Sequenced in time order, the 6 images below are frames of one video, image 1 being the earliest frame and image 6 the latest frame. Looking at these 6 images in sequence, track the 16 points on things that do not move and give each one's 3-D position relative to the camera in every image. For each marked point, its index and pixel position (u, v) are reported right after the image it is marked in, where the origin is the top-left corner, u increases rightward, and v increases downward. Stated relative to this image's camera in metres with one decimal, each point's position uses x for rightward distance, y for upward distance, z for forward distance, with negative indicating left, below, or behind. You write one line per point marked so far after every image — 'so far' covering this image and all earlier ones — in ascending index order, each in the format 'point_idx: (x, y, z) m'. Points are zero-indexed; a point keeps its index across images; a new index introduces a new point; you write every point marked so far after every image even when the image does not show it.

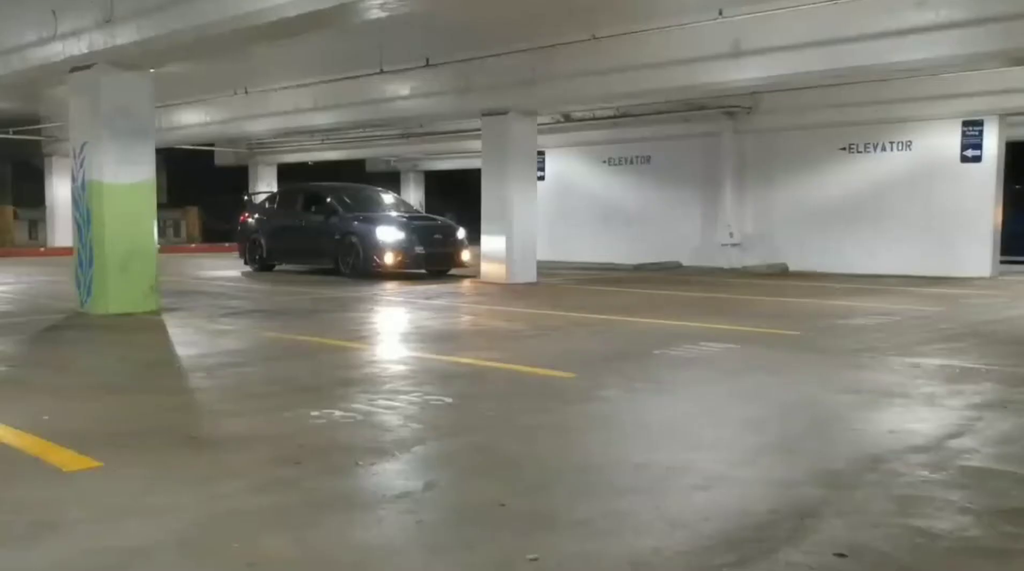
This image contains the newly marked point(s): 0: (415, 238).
0: (-1.5, +0.8, +15.8) m
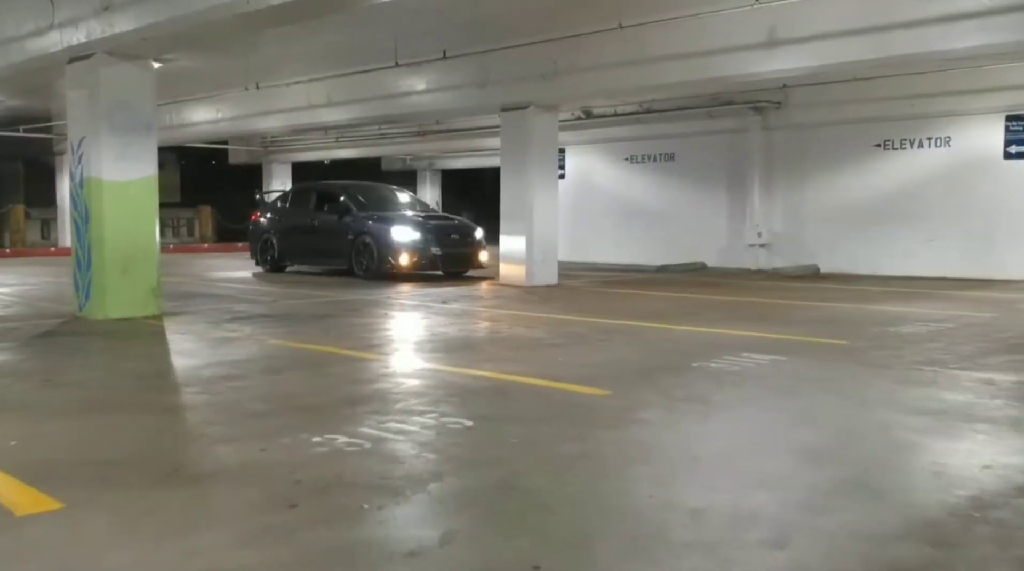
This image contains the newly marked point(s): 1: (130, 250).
0: (-1.2, +0.7, +15.2) m
1: (-3.8, +0.4, +9.9) m
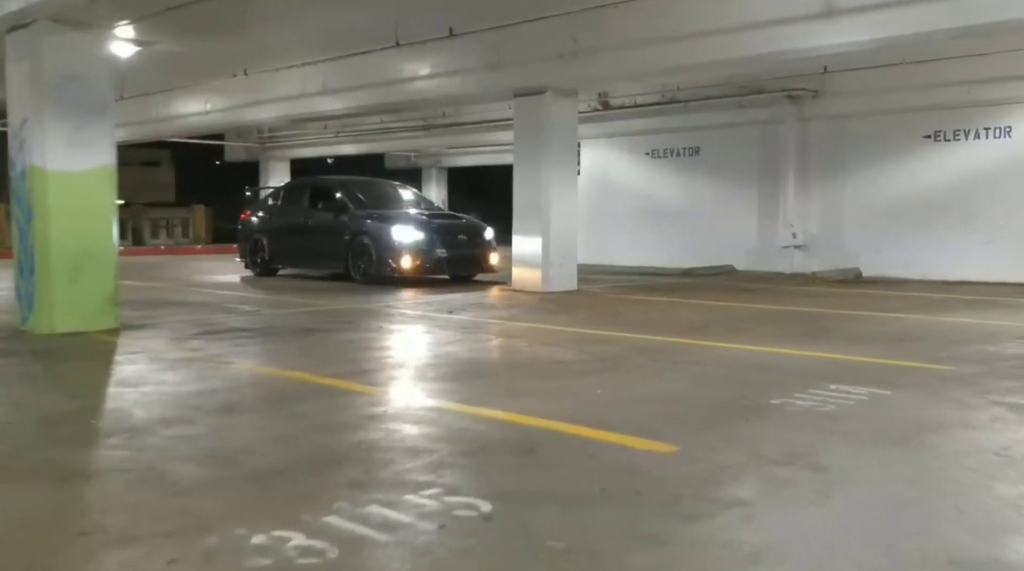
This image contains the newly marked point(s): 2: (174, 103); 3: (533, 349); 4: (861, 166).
0: (-1.0, +0.6, +13.7) m
1: (-3.6, +0.3, +8.5) m
2: (-6.4, +3.4, +18.9) m
3: (+0.2, -0.5, +7.3) m
4: (+5.5, +1.9, +15.8) m
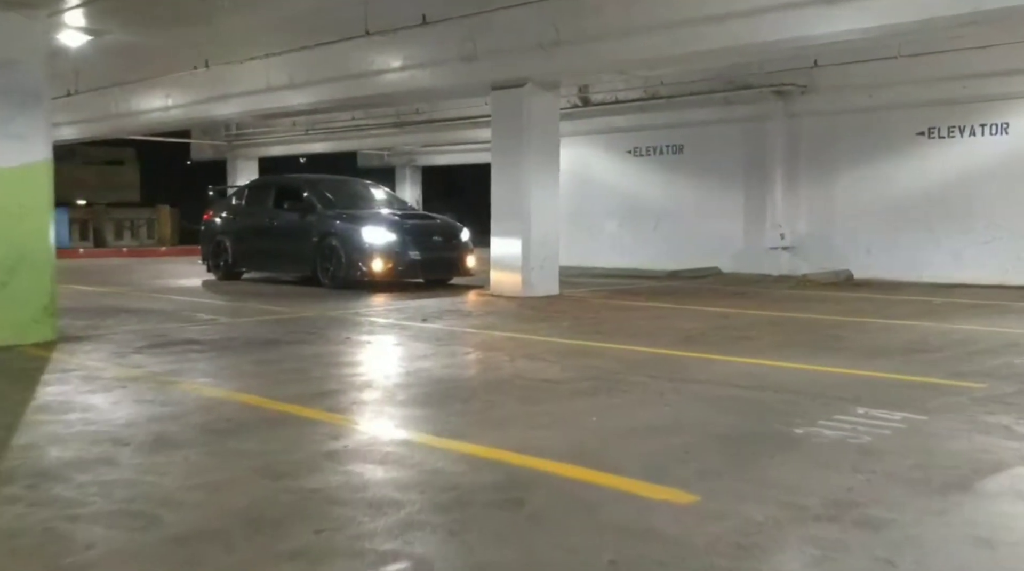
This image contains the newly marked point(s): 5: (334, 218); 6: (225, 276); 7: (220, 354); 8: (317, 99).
0: (-1.3, +0.6, +12.9) m
1: (-3.8, +0.2, +7.6) m
2: (-6.8, +3.4, +18.0) m
3: (0.0, -0.5, +6.6) m
4: (+5.2, +1.8, +15.2) m
5: (-2.3, +0.9, +13.2) m
6: (-4.4, +0.1, +15.2) m
7: (-2.1, -0.5, +7.3) m
8: (-2.8, +2.7, +14.3) m
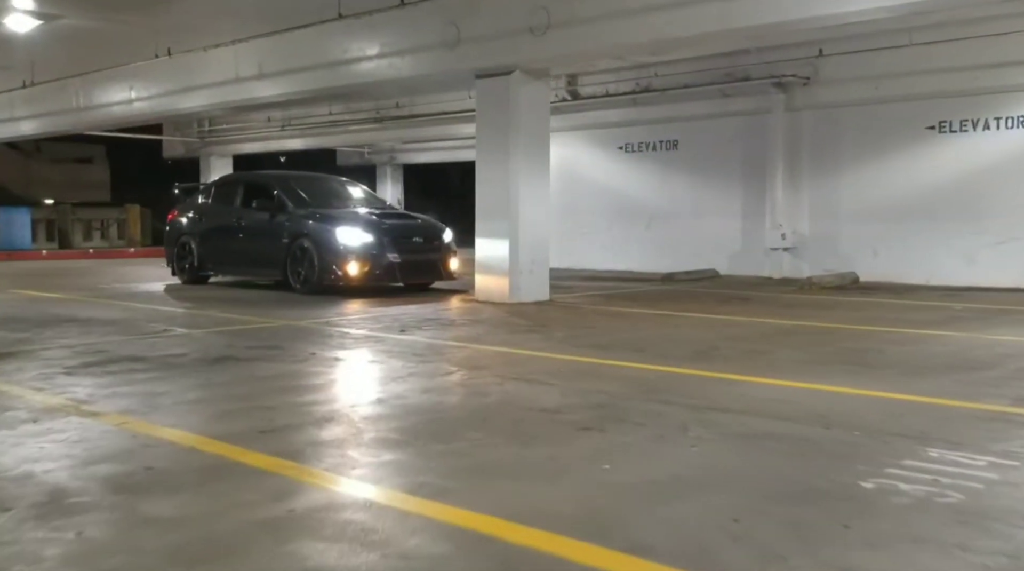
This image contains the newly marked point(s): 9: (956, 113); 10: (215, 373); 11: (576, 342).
0: (-1.5, +0.5, +11.9) m
1: (-3.9, +0.1, +6.6) m
2: (-7.1, +3.3, +16.9) m
3: (0.0, -0.6, +5.7) m
4: (+5.0, +1.8, +14.3) m
5: (-2.5, +0.8, +12.2) m
6: (-4.6, +0.1, +14.2) m
7: (-2.2, -0.6, +6.3) m
8: (-3.0, +2.6, +13.3) m
9: (+6.0, +2.3, +13.4) m
10: (-1.9, -0.5, +6.3) m
11: (+0.5, -0.4, +7.7) m
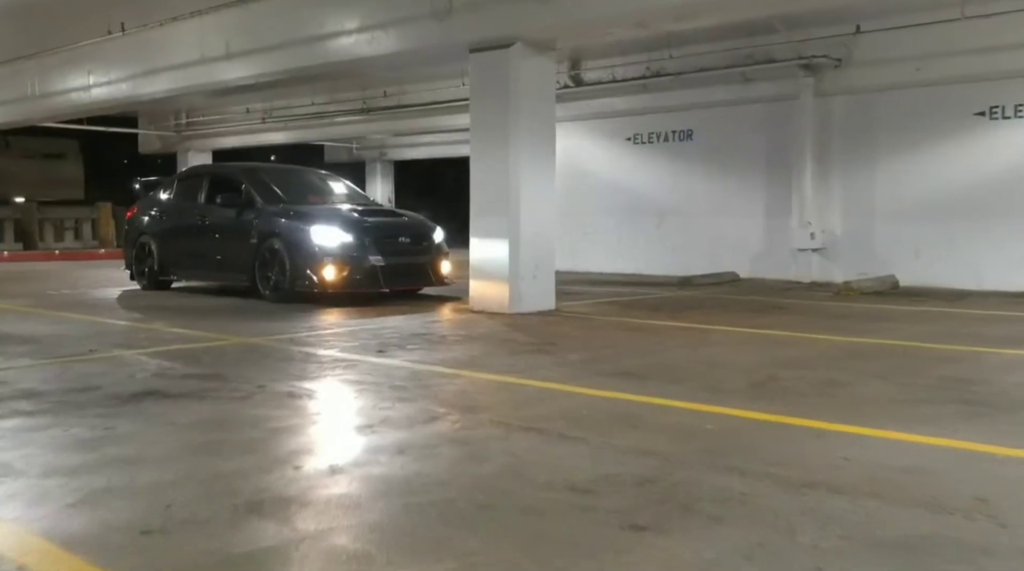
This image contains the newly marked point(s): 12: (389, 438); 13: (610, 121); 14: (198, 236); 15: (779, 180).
0: (-1.5, +0.4, +10.4) m
1: (-3.8, +0.1, +5.1) m
2: (-7.1, +3.2, +15.4) m
3: (0.0, -0.7, +4.1) m
4: (+5.0, +1.7, +12.8) m
5: (-2.5, +0.7, +10.6) m
6: (-4.6, 0.0, +12.7) m
7: (-2.2, -0.6, +4.7) m
8: (-3.0, +2.5, +11.7) m
9: (+6.0, +2.3, +11.9) m
10: (-1.8, -0.6, +4.7) m
11: (+0.5, -0.5, +6.2) m
12: (-0.5, -0.7, +4.2) m
13: (+1.5, +2.6, +15.6) m
14: (-3.7, +0.6, +11.7) m
15: (+3.7, +1.4, +13.7) m
